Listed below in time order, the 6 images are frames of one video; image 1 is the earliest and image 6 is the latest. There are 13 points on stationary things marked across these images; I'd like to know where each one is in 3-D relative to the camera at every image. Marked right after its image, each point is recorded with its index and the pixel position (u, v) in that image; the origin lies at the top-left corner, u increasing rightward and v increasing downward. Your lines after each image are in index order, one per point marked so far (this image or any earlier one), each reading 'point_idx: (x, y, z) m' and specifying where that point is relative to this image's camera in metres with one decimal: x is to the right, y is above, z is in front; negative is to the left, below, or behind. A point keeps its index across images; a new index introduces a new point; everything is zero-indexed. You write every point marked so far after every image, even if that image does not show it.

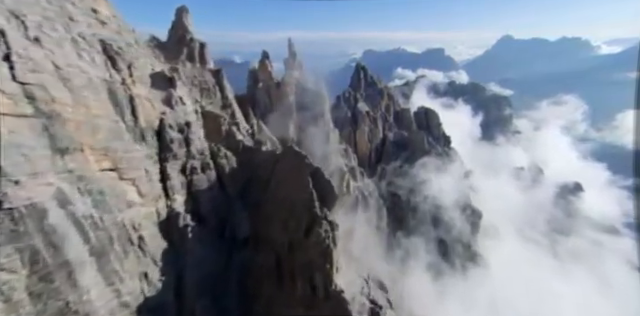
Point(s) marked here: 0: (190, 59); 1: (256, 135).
0: (-6.7, +5.1, +16.4) m
1: (-3.2, +1.0, +15.6) m
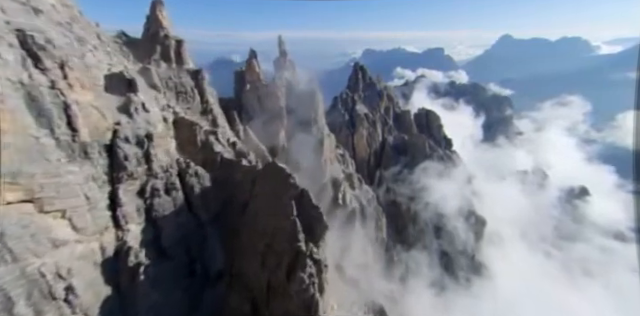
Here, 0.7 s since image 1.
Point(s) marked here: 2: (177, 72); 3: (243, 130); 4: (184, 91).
0: (-7.0, +4.6, +14.6) m
1: (-3.5, +0.5, +13.9) m
2: (-6.2, +3.7, +14.0) m
3: (-4.1, +1.4, +17.4) m
4: (-5.8, +2.8, +13.8) m
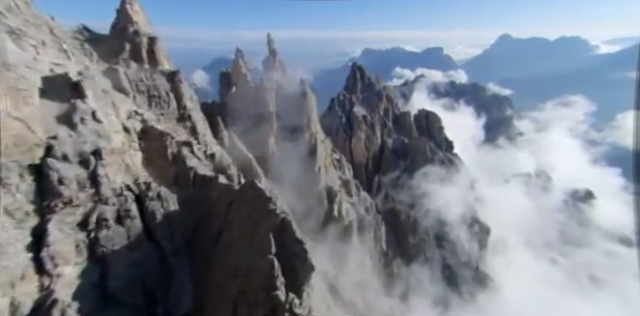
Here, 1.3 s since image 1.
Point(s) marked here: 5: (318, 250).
0: (-7.4, +4.1, +13.0) m
1: (-3.9, 0.0, +12.3) m
2: (-6.6, +3.2, +12.4) m
3: (-4.5, +0.9, +15.8) m
4: (-6.1, +2.3, +12.2) m
5: (0.0, -4.4, +15.6) m
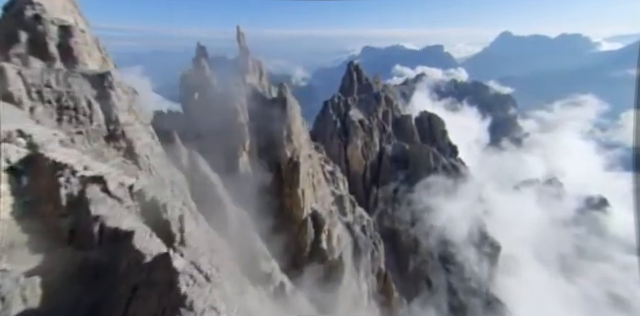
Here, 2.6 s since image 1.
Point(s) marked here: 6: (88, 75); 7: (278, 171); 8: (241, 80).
0: (-8.1, +3.1, +9.8) m
1: (-4.6, -1.0, +9.1) m
2: (-7.3, +2.3, +9.2) m
3: (-5.2, 0.0, +12.6) m
4: (-6.8, +1.4, +9.0) m
5: (-0.7, -5.4, +12.5) m
6: (-7.0, +2.5, +9.9) m
7: (-2.0, -0.6, +15.3) m
8: (-4.2, +4.4, +18.2) m
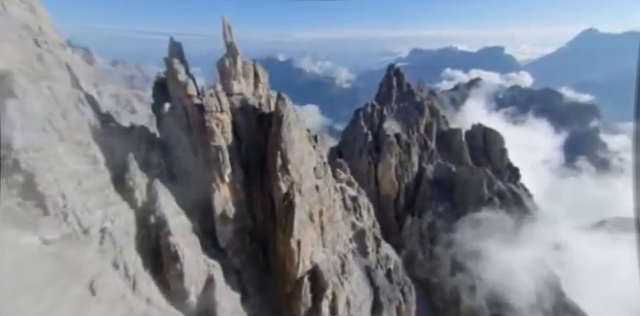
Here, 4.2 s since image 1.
0: (-8.3, +2.3, +7.0) m
1: (-5.1, -1.9, +5.8) m
2: (-7.6, +1.4, +6.3) m
3: (-5.2, -1.0, +9.4) m
4: (-7.2, +0.5, +6.0) m
5: (-1.1, -6.6, +8.7) m
6: (-7.2, +1.7, +6.9) m
7: (-1.7, -1.8, +11.7) m
8: (-3.3, +3.3, +14.8) m
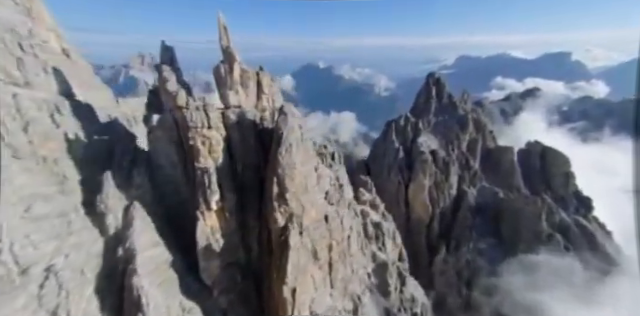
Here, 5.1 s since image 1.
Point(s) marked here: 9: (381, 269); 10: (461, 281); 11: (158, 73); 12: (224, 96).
0: (-8.4, +2.0, +6.1) m
1: (-5.6, -2.4, +4.5) m
2: (-7.8, +1.1, +5.3) m
3: (-5.2, -1.5, +8.1) m
4: (-7.6, +0.1, +5.0) m
5: (-1.5, -7.3, +6.8) m
6: (-7.3, +1.3, +5.9) m
7: (-1.5, -2.5, +9.9) m
8: (-2.5, +2.5, +13.3) m
9: (+2.8, -5.1, +14.9) m
10: (+8.5, -6.9, +20.0) m
11: (-4.7, +2.5, +9.4) m
12: (-2.8, +1.9, +9.6) m
